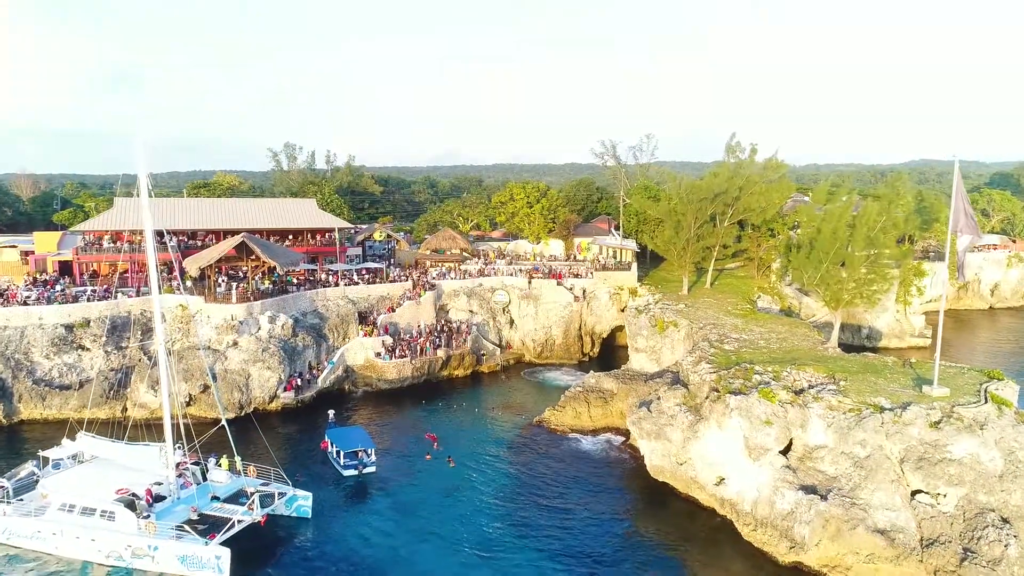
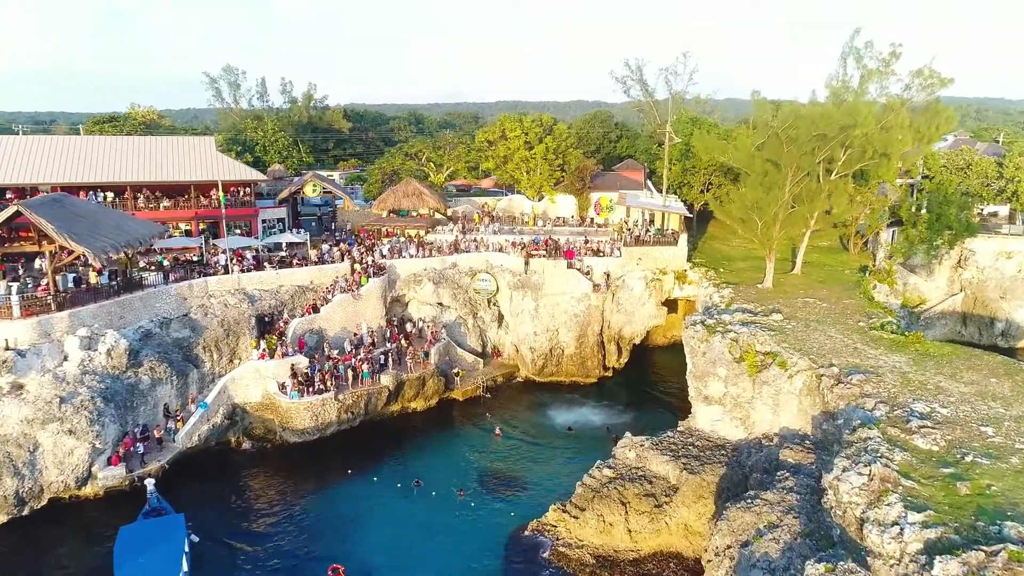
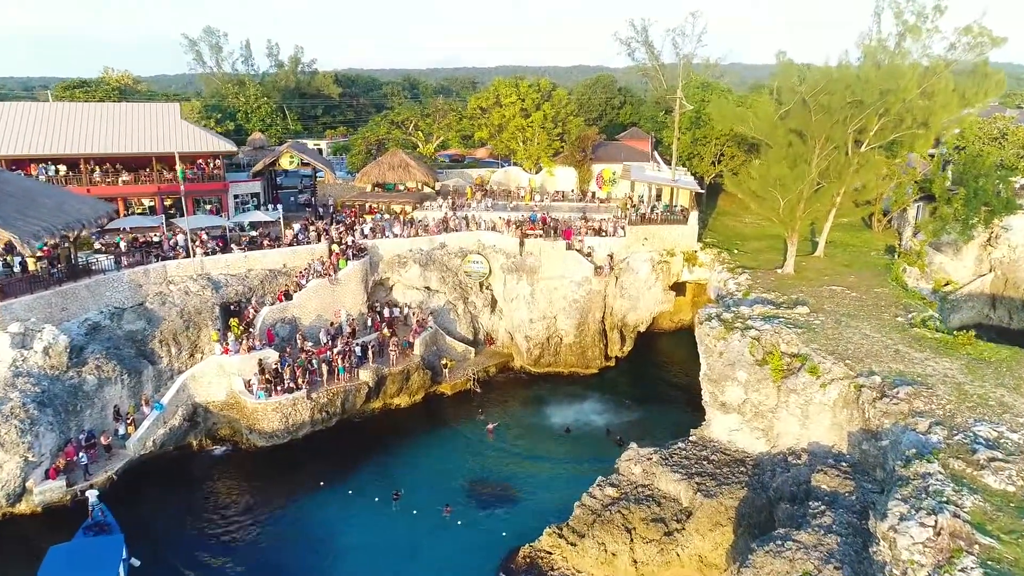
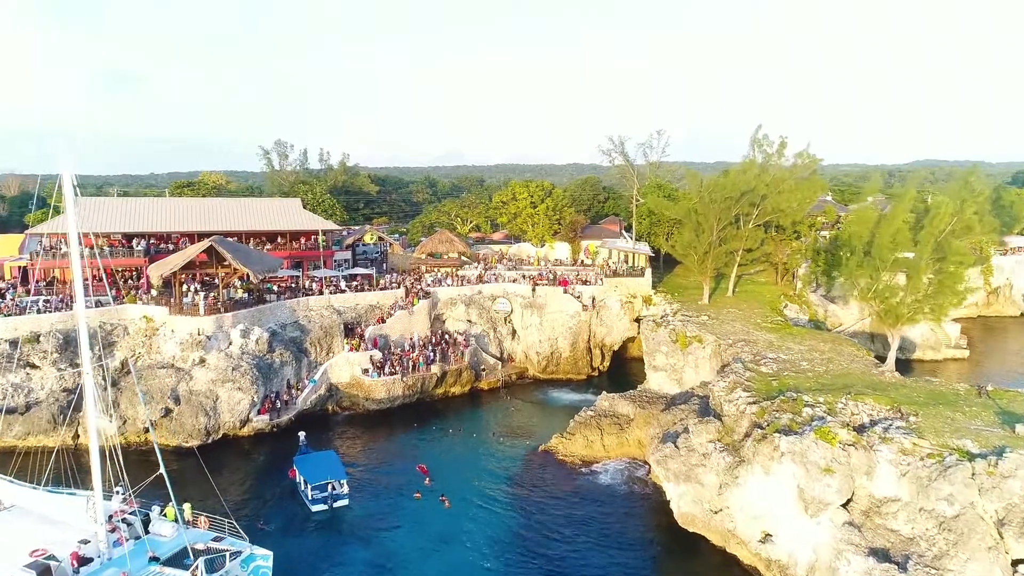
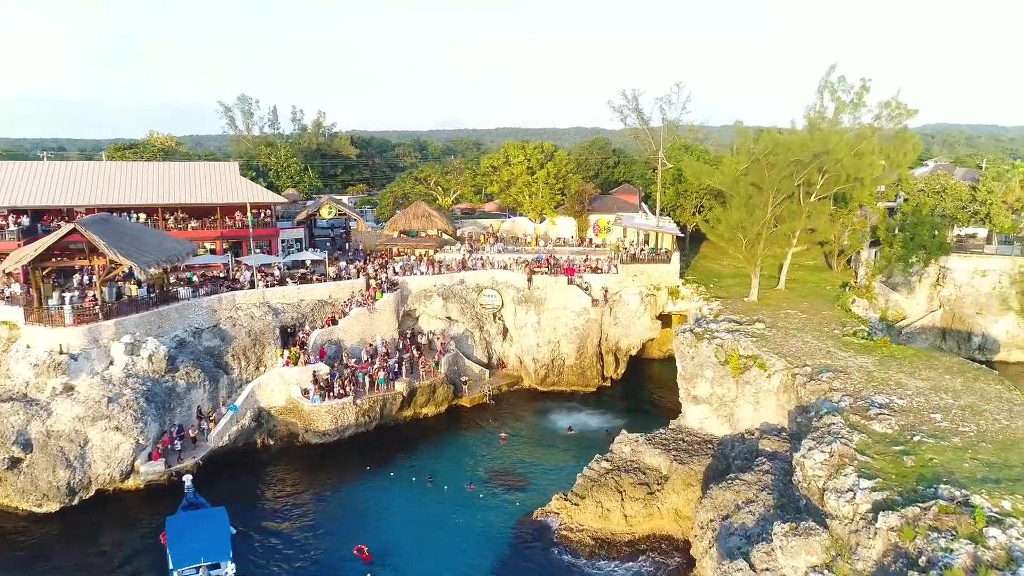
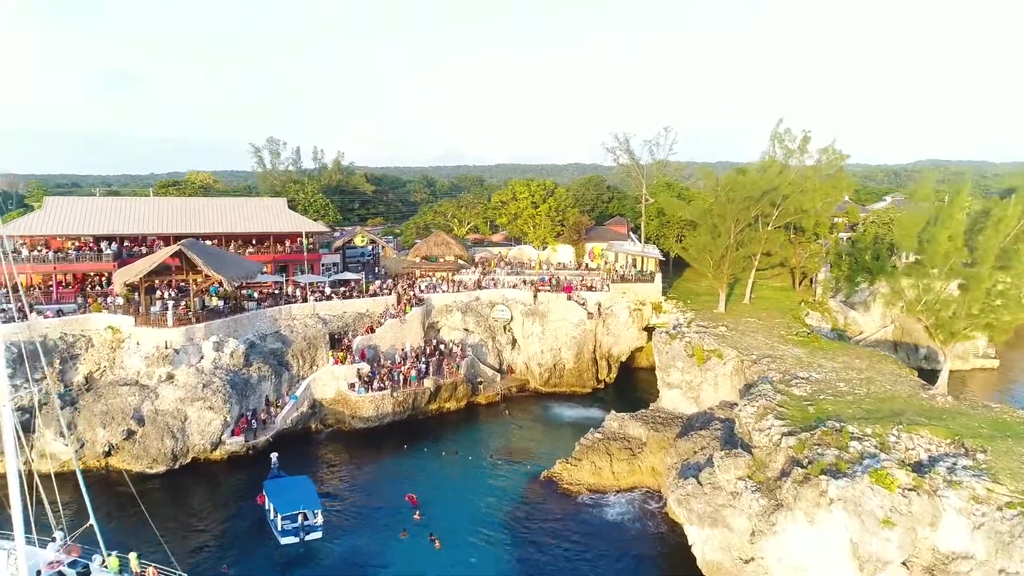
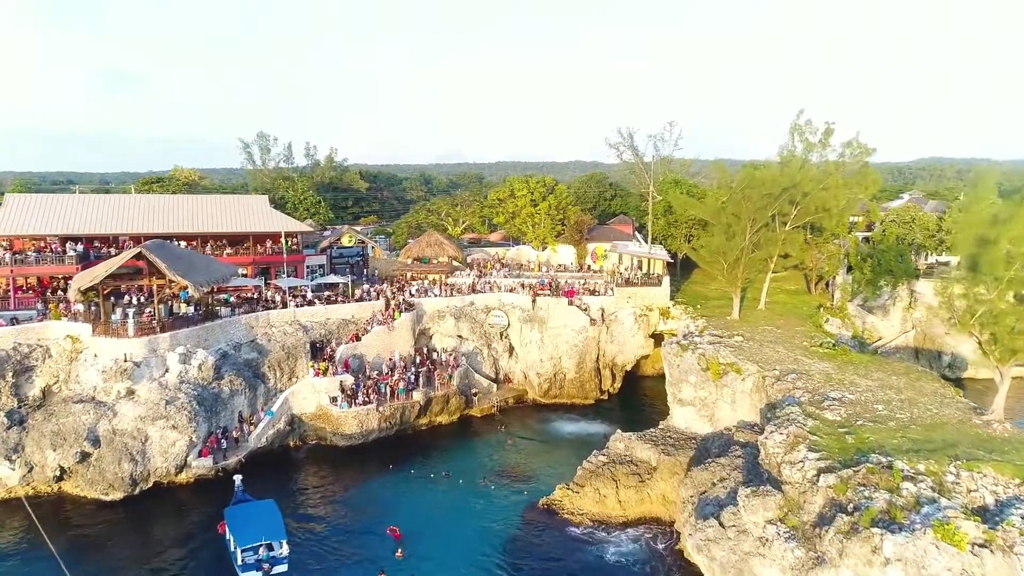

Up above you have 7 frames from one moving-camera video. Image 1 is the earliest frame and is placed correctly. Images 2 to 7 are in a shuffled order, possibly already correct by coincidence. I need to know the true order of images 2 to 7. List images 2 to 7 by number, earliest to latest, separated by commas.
4, 6, 7, 5, 2, 3
